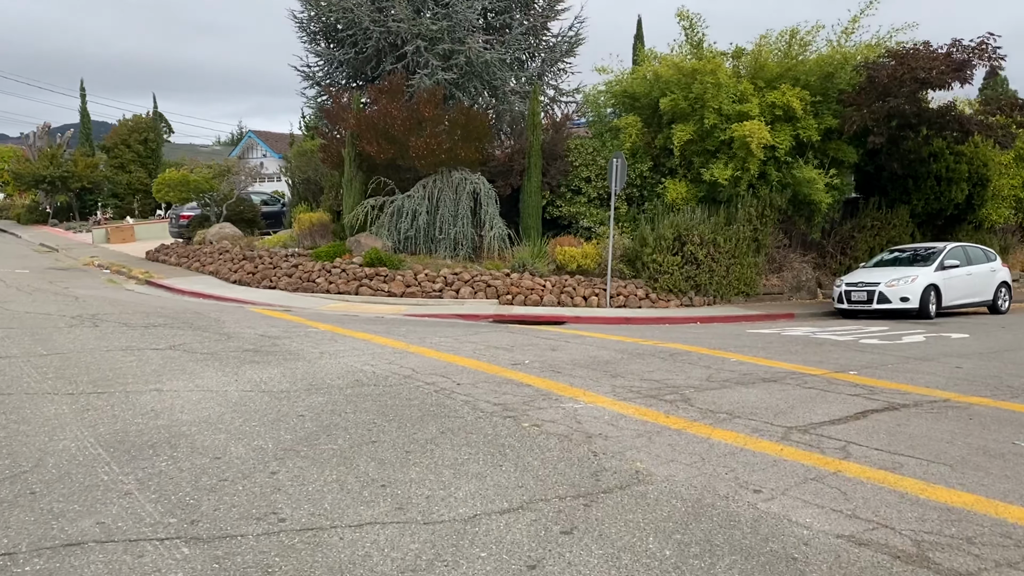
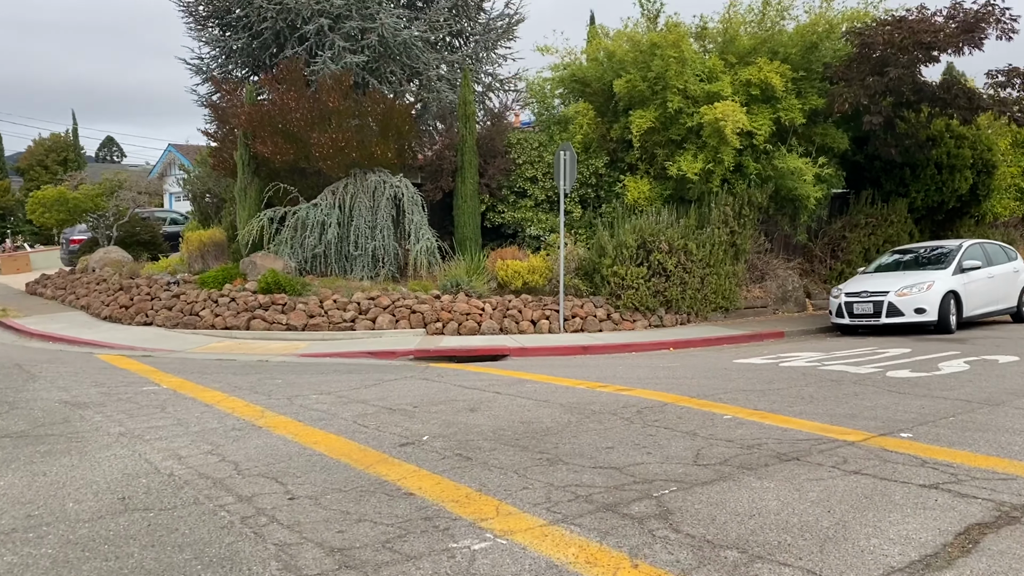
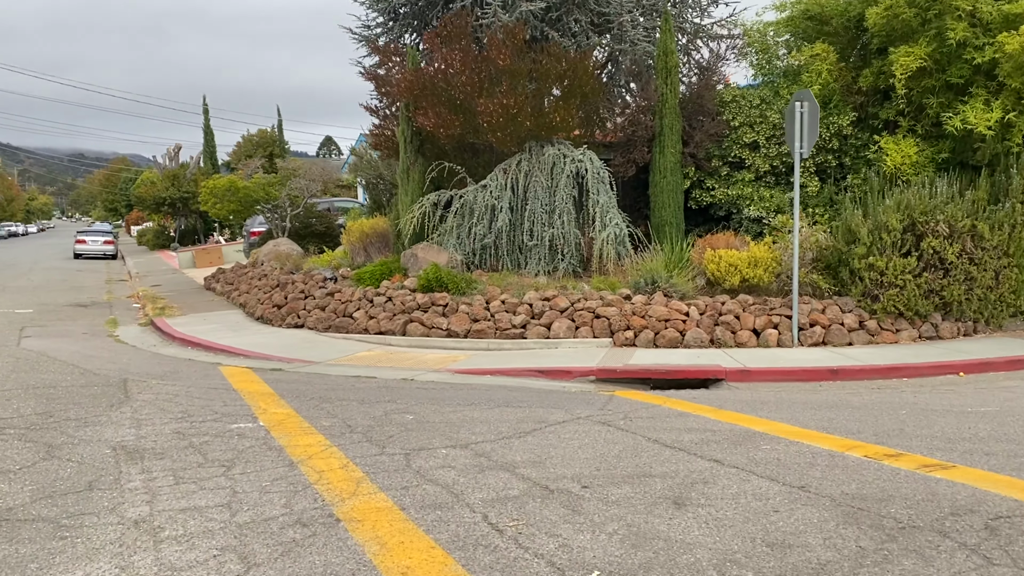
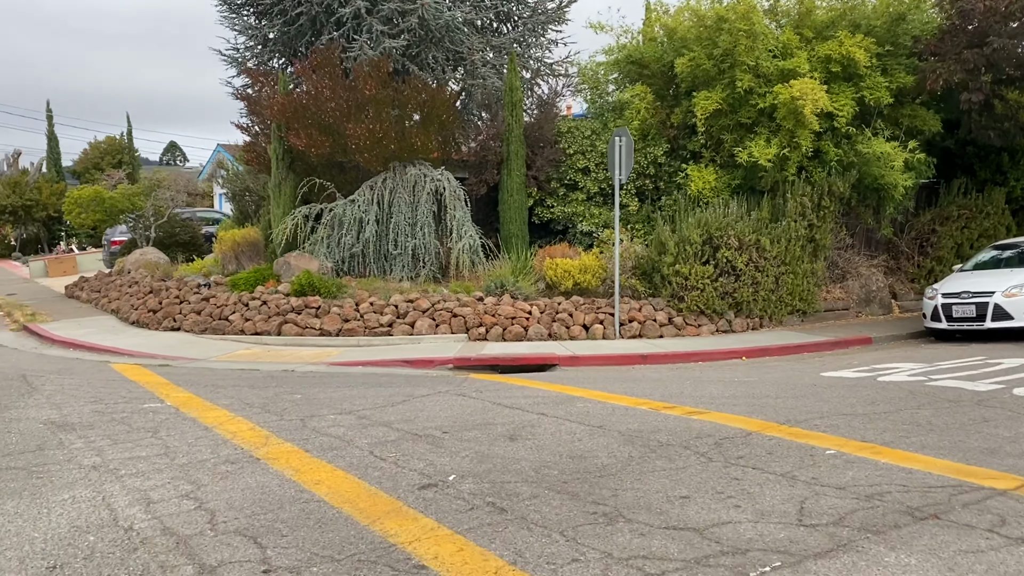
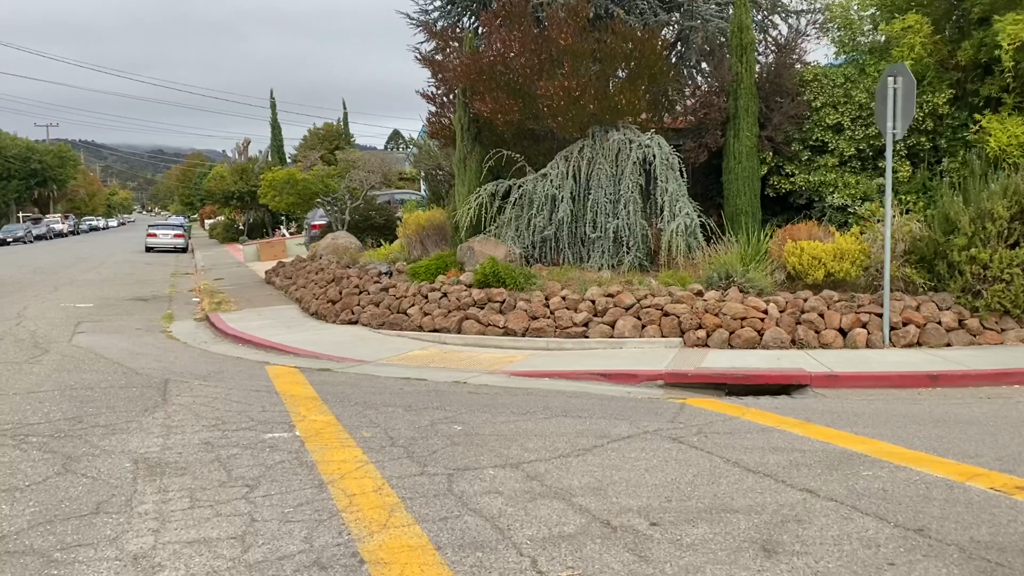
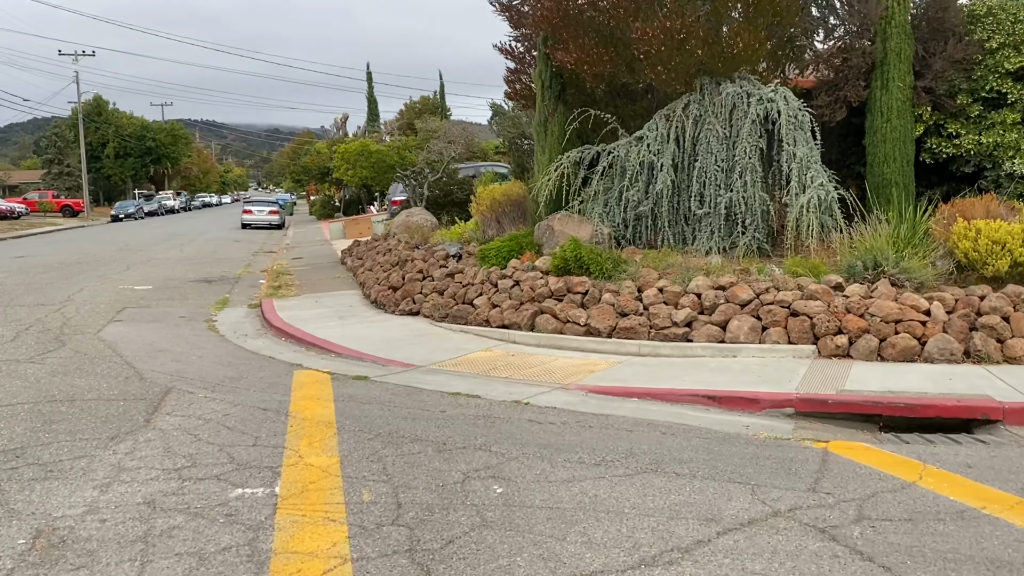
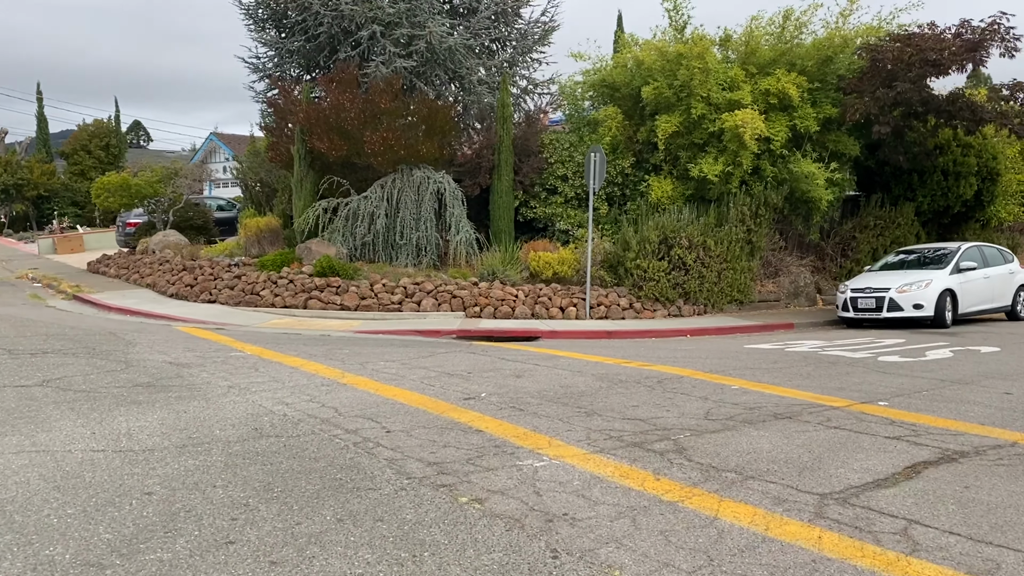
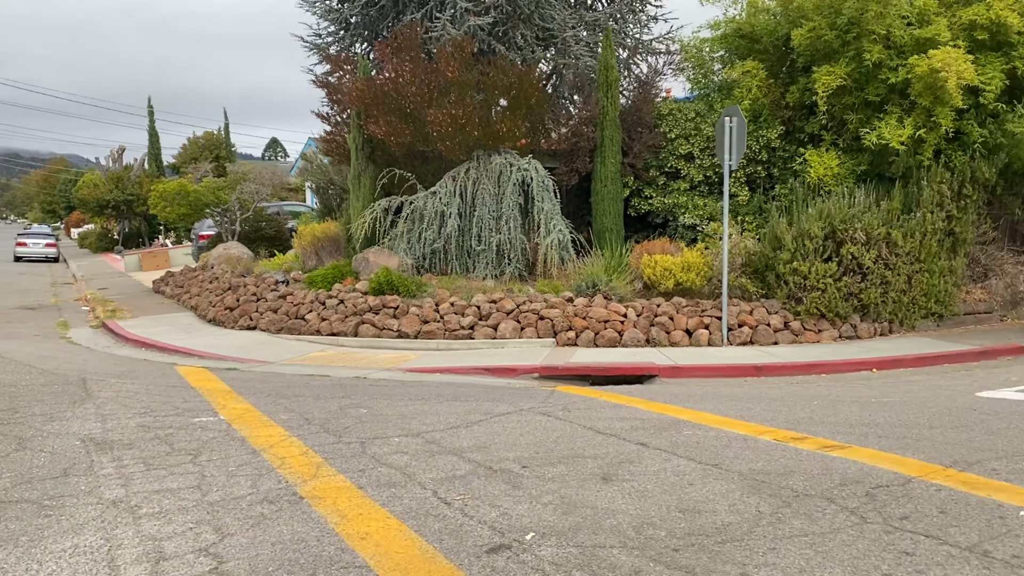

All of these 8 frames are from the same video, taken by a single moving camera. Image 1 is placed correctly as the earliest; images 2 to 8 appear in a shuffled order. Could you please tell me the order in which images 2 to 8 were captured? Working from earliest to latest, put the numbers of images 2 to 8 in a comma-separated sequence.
7, 2, 4, 8, 3, 5, 6
